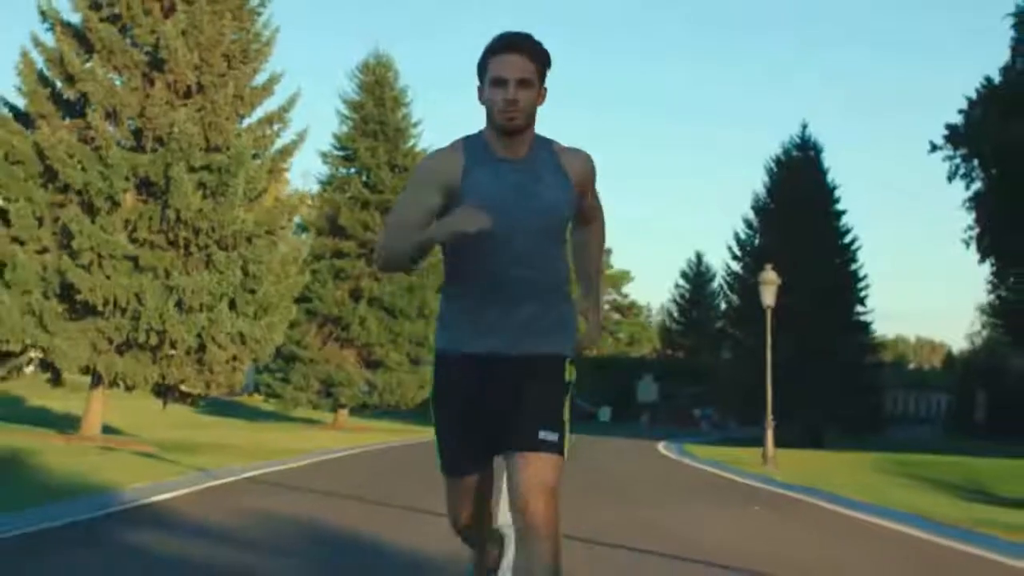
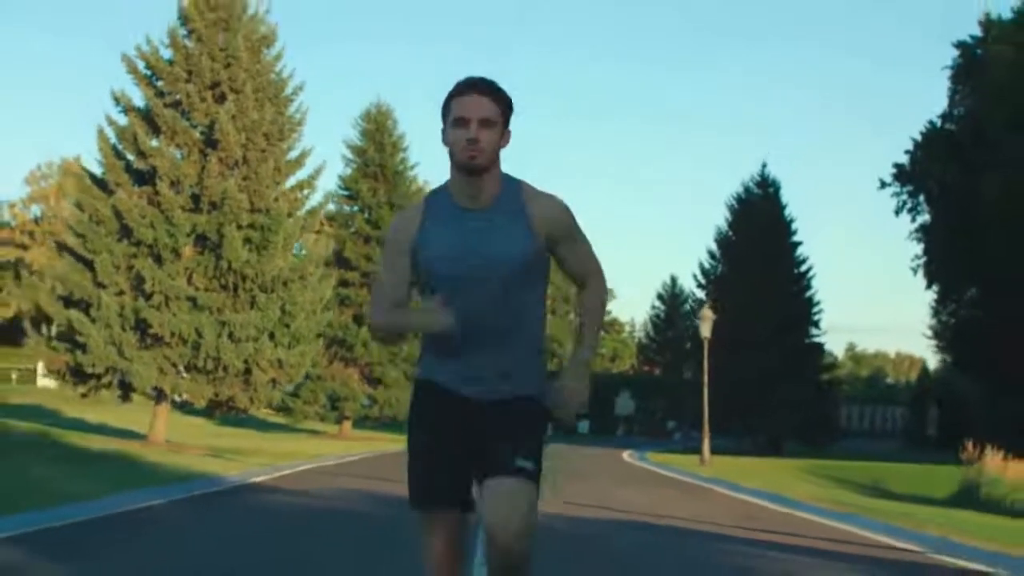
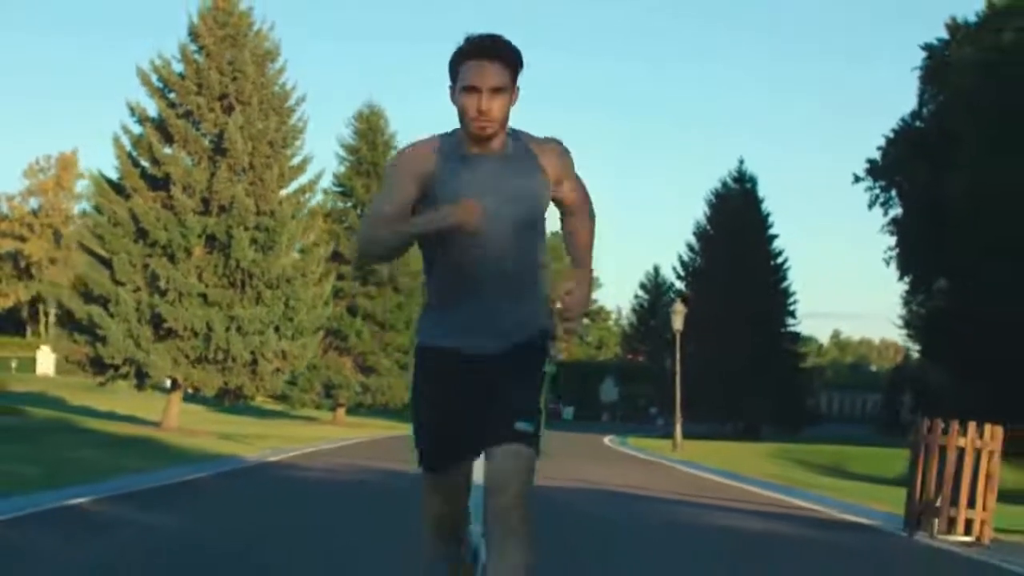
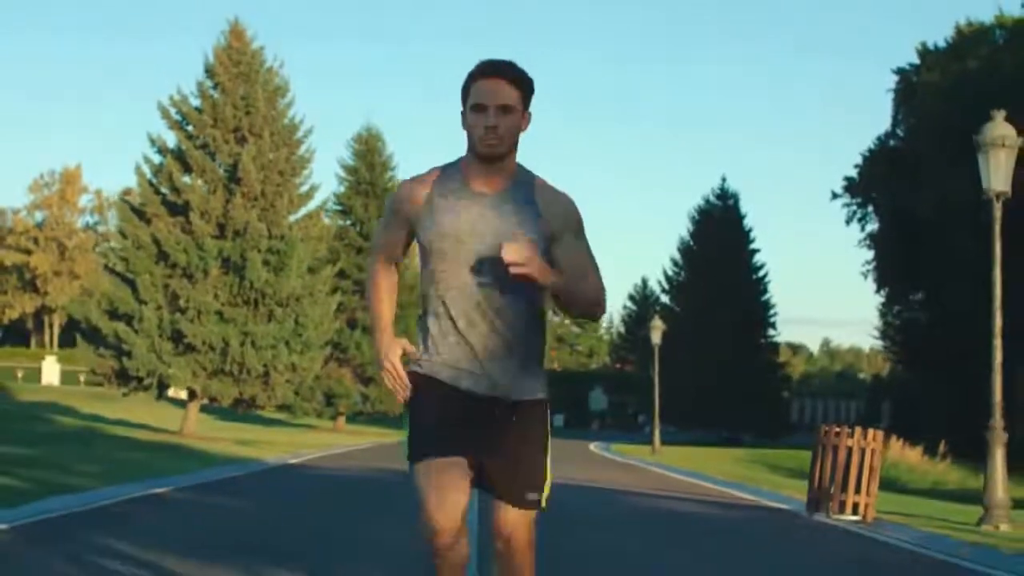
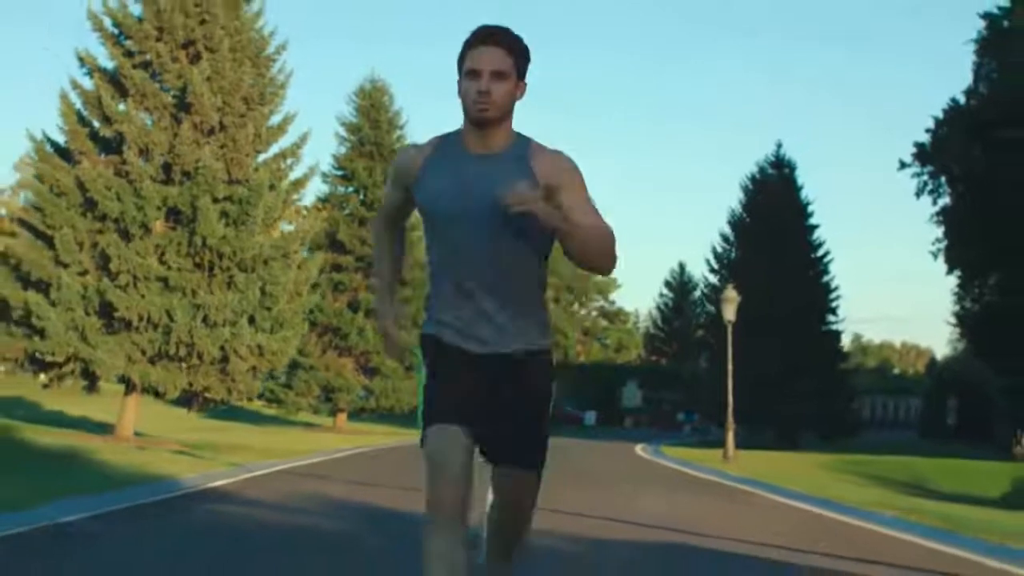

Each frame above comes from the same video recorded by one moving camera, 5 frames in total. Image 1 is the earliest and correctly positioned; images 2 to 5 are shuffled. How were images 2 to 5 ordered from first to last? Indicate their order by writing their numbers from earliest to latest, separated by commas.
5, 2, 3, 4
